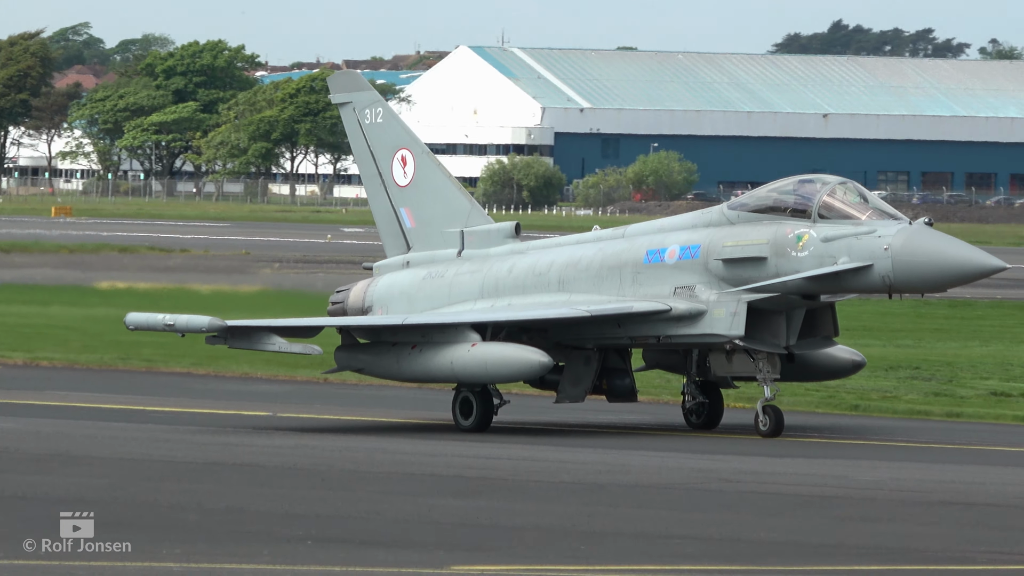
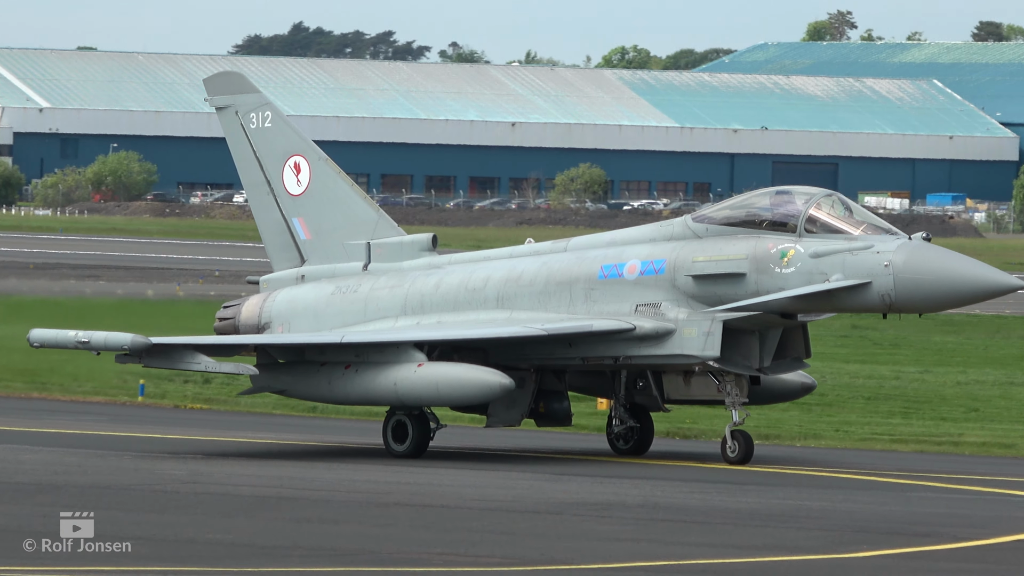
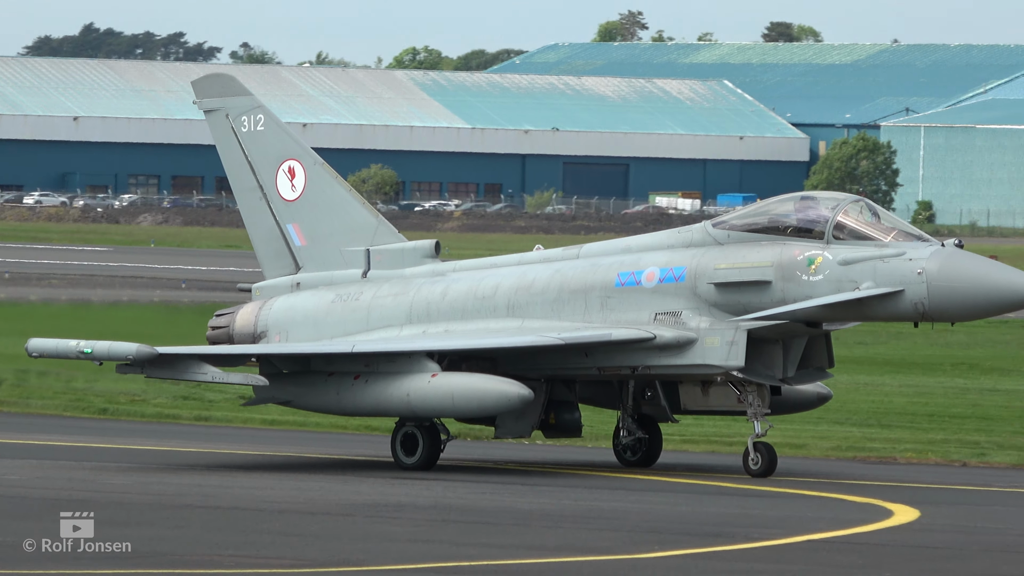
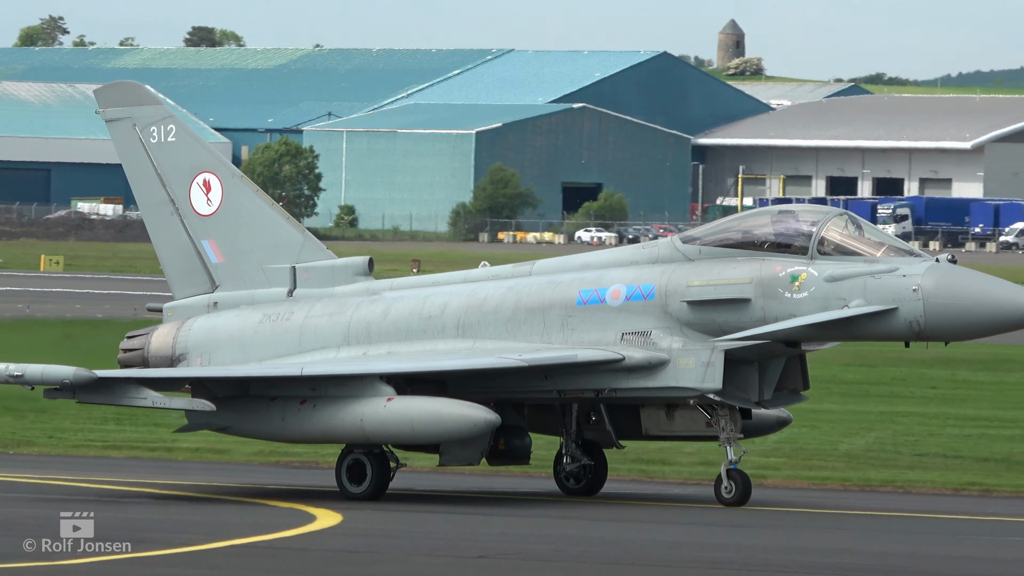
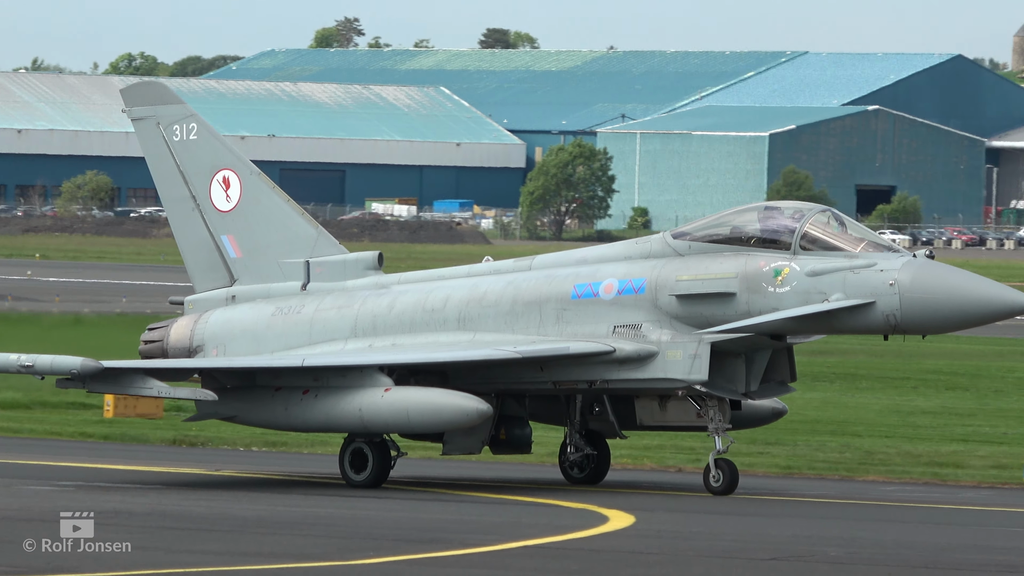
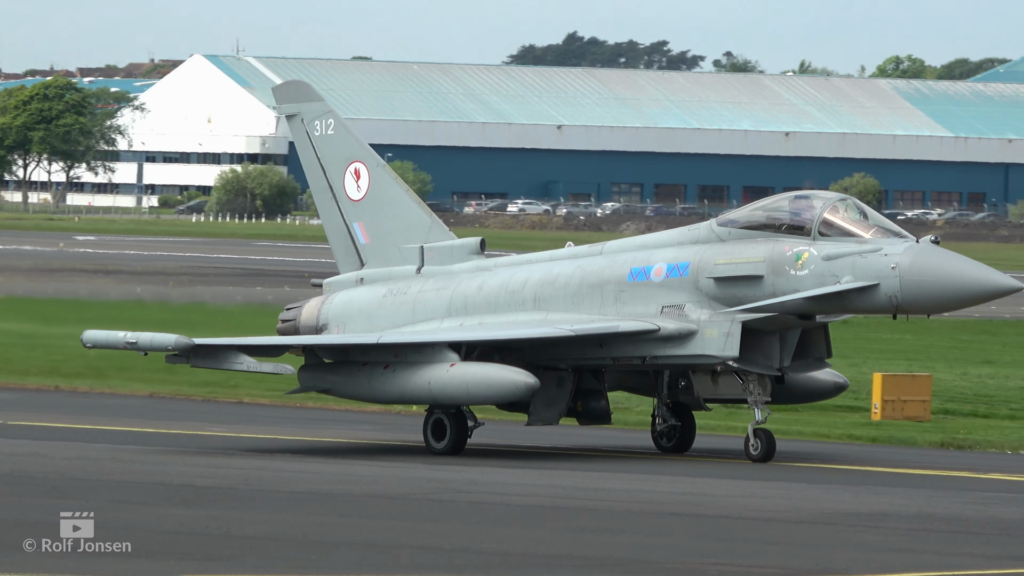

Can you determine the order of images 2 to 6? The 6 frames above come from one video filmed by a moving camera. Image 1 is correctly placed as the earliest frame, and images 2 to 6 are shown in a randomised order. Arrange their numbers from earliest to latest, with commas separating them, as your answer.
6, 2, 3, 5, 4
